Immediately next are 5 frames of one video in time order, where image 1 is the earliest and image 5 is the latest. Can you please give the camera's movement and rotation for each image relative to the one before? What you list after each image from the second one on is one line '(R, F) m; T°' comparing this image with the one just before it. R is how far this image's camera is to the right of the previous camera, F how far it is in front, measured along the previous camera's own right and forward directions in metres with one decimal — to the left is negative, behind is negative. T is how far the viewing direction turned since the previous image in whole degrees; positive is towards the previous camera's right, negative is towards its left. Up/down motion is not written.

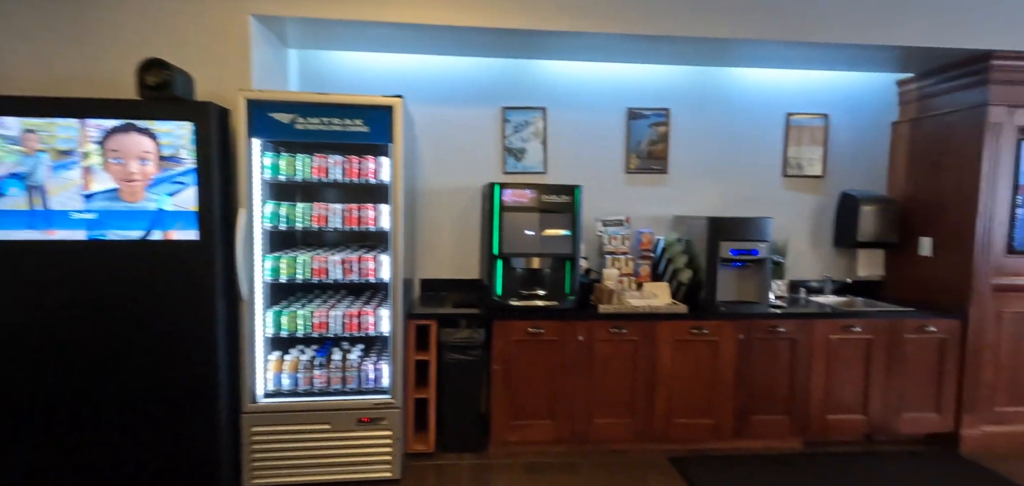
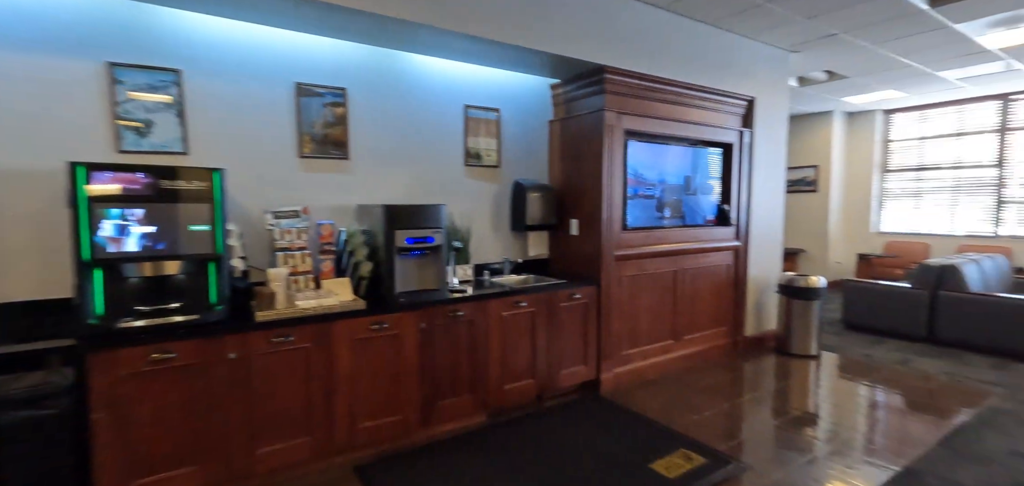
(+0.4, +0.1) m; +30°
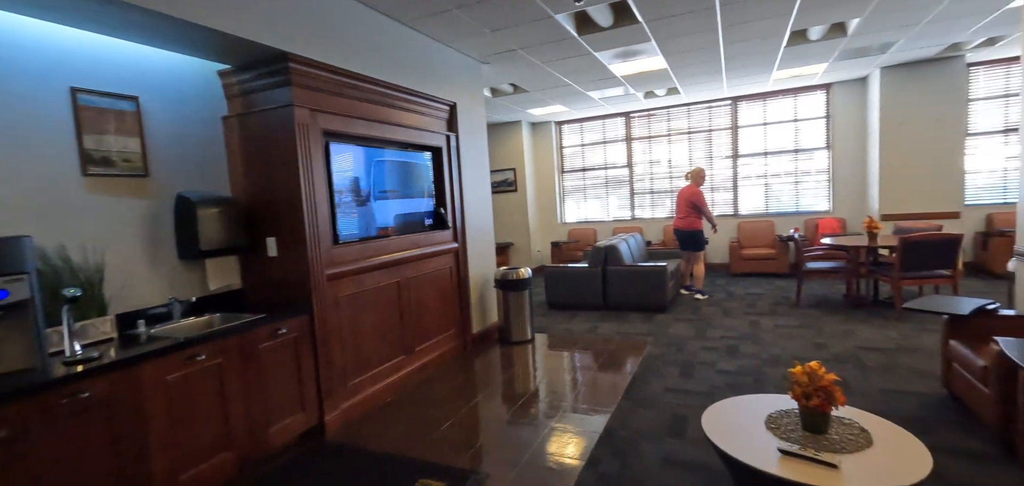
(+0.2, +0.3) m; +31°
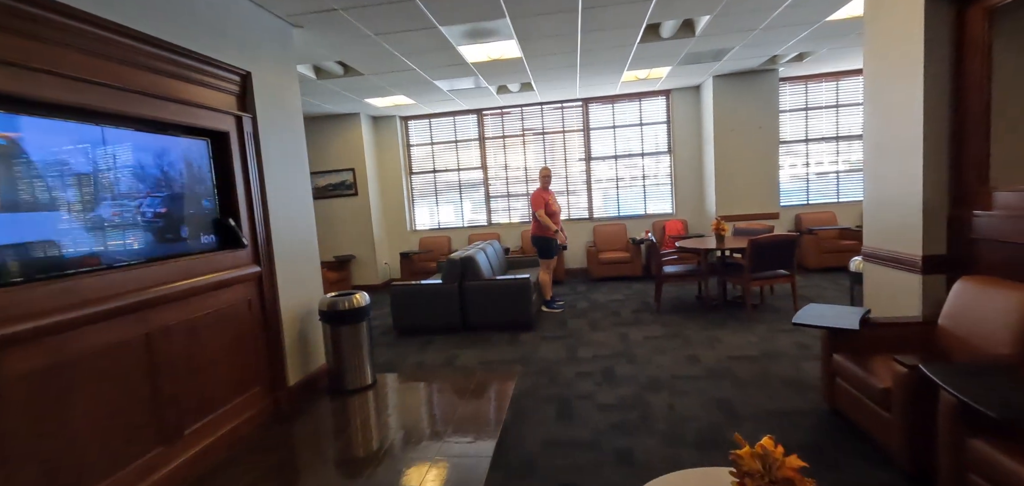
(+0.2, +0.8) m; +17°
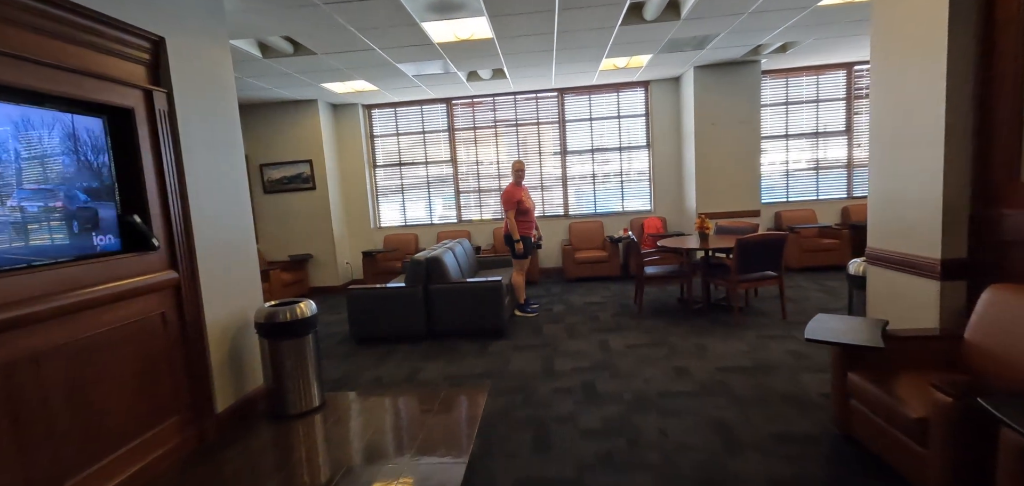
(0.0, +0.4) m; +3°
